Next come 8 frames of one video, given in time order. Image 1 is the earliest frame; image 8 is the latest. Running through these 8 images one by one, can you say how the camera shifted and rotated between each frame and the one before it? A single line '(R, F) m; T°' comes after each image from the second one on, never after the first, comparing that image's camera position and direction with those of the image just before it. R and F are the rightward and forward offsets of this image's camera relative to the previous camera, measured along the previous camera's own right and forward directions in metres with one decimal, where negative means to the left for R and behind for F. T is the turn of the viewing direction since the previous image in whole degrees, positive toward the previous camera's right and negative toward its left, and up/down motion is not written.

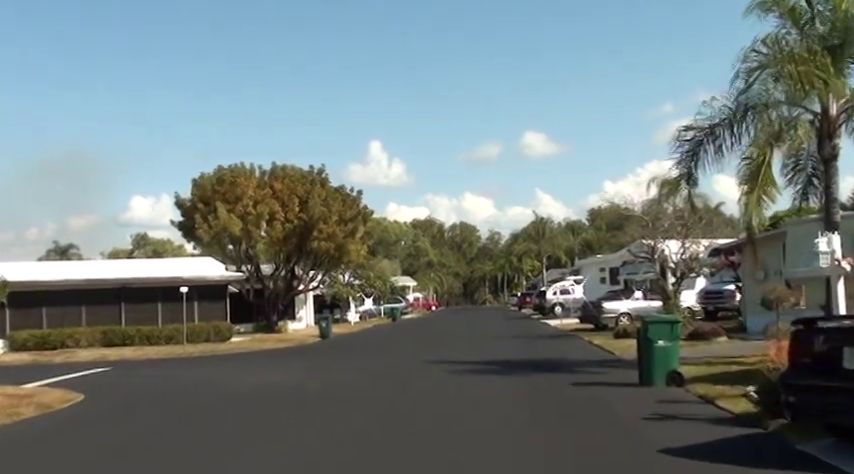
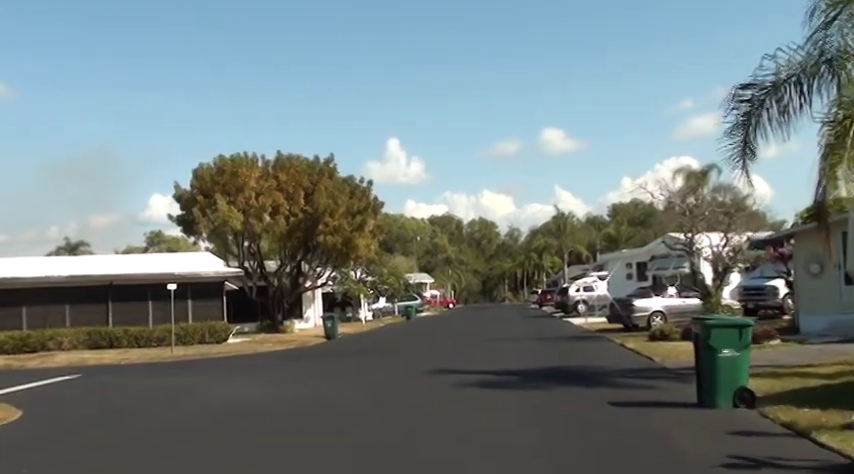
(+0.2, +3.5) m; -1°
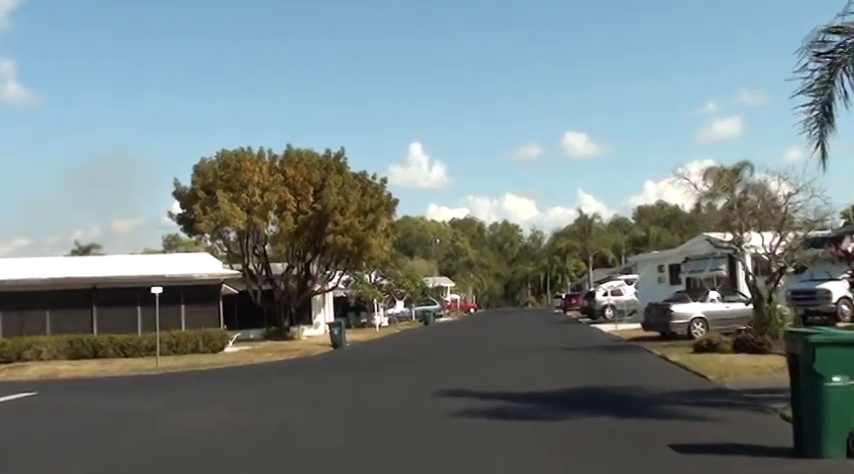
(+0.3, +3.5) m; -1°
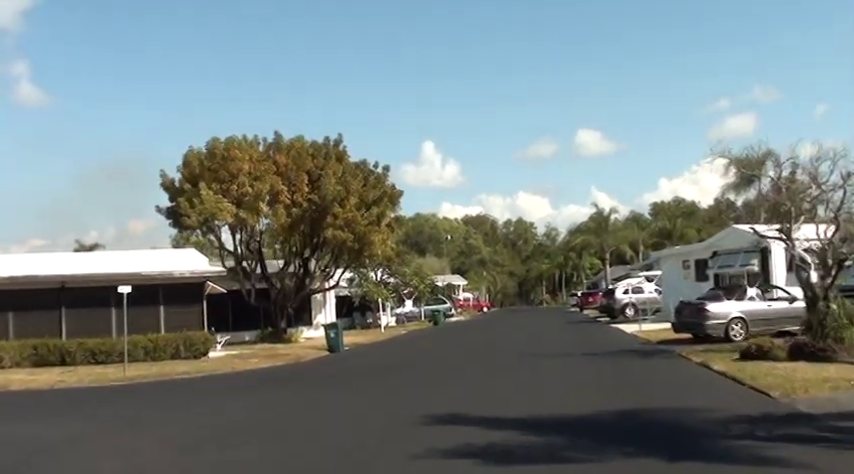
(+0.3, +3.5) m; -1°
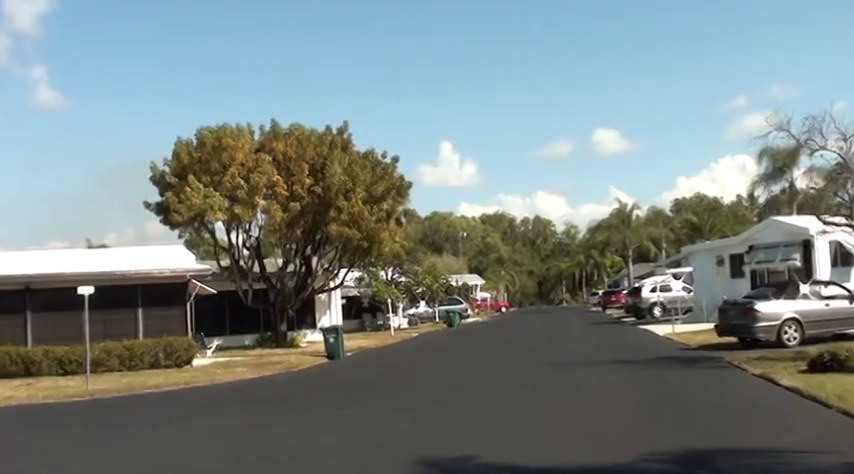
(+0.3, +3.5) m; -1°
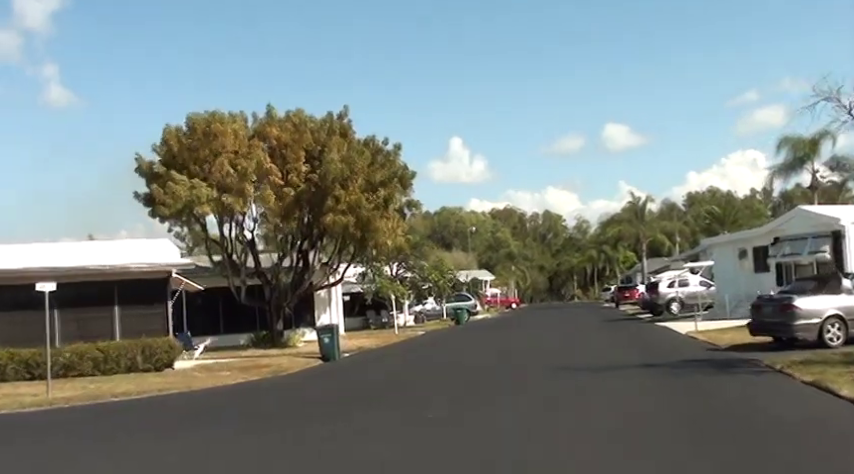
(+0.2, +2.5) m; -1°
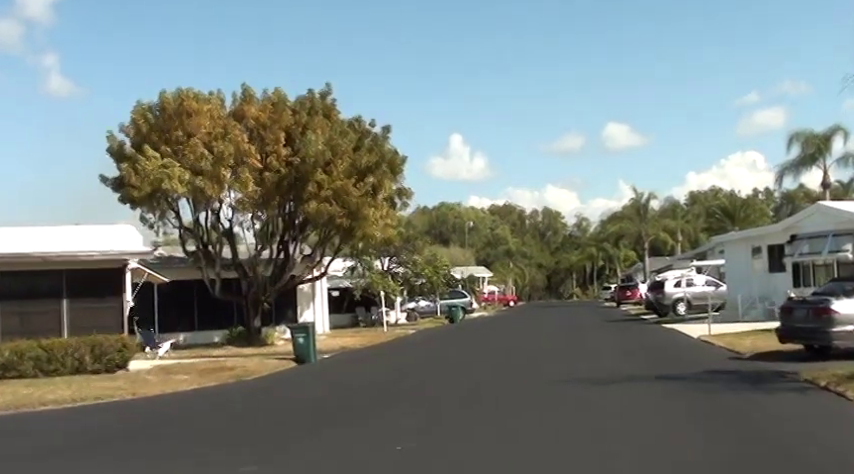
(+0.3, +2.9) m; 0°
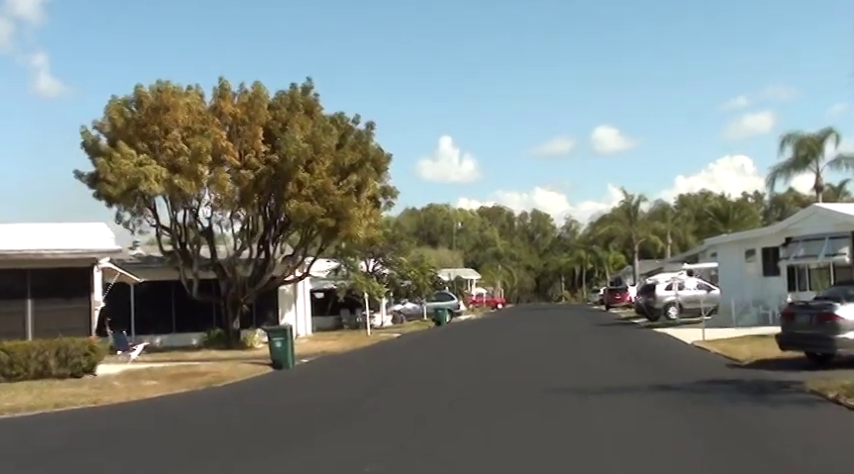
(+0.1, +1.1) m; +1°
